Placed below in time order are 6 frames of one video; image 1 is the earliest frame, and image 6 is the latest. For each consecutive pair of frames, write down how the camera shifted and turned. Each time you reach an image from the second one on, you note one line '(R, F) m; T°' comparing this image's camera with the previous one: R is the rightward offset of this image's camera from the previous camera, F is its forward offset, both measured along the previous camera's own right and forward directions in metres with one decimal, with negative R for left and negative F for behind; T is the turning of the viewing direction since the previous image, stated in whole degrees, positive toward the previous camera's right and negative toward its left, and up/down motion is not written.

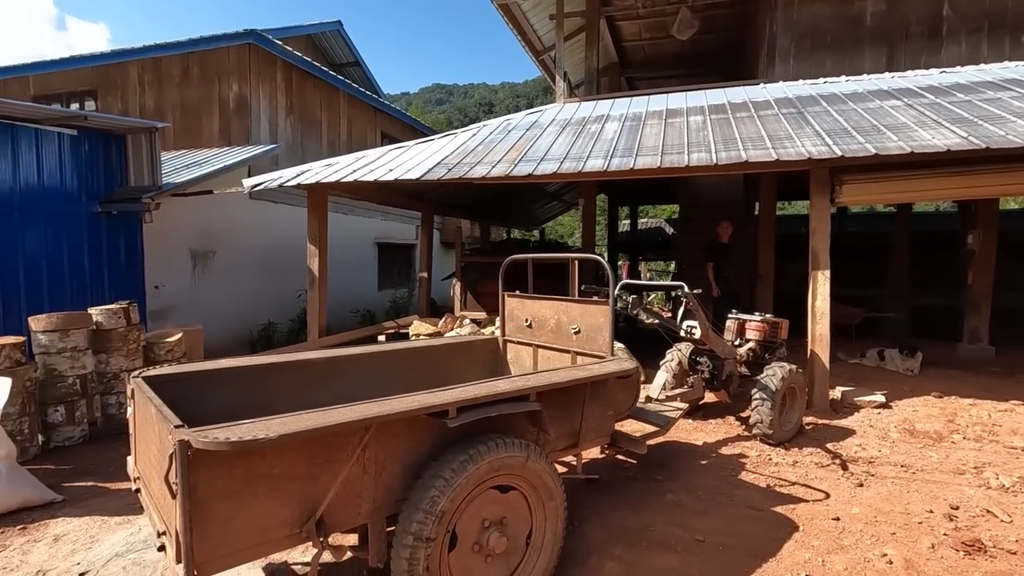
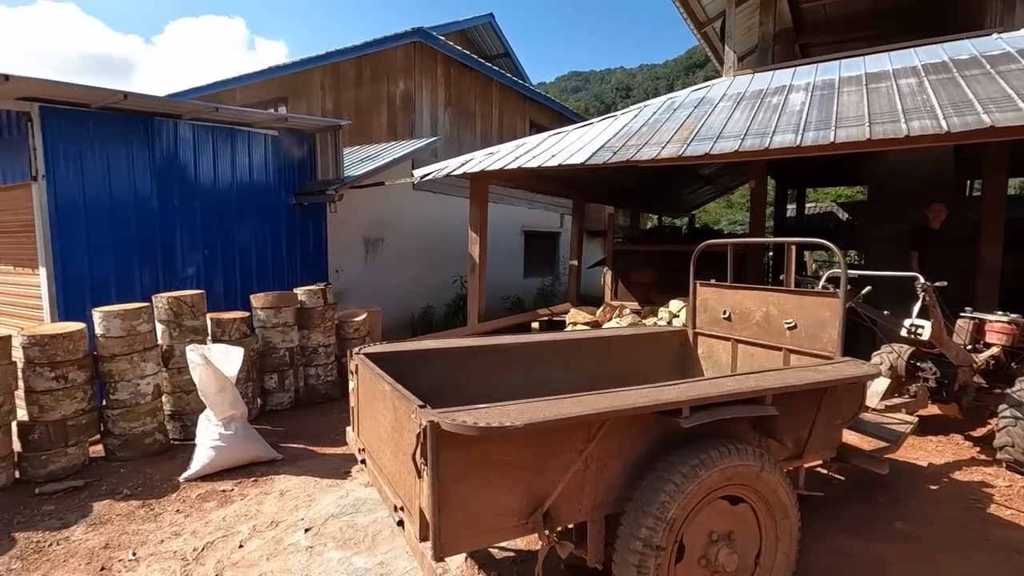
(-0.4, +0.1) m; -14°
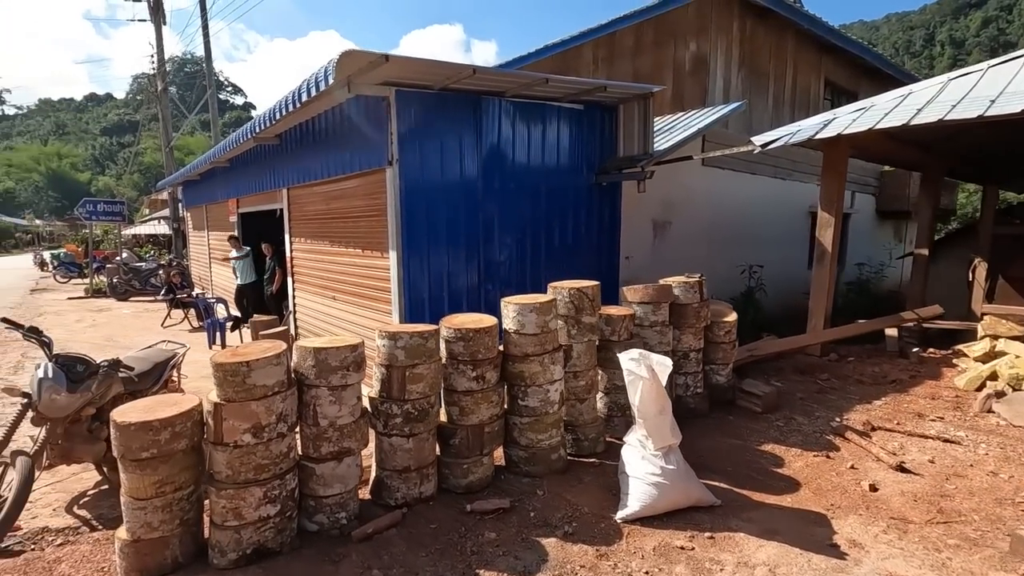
(-1.7, +0.7) m; -21°
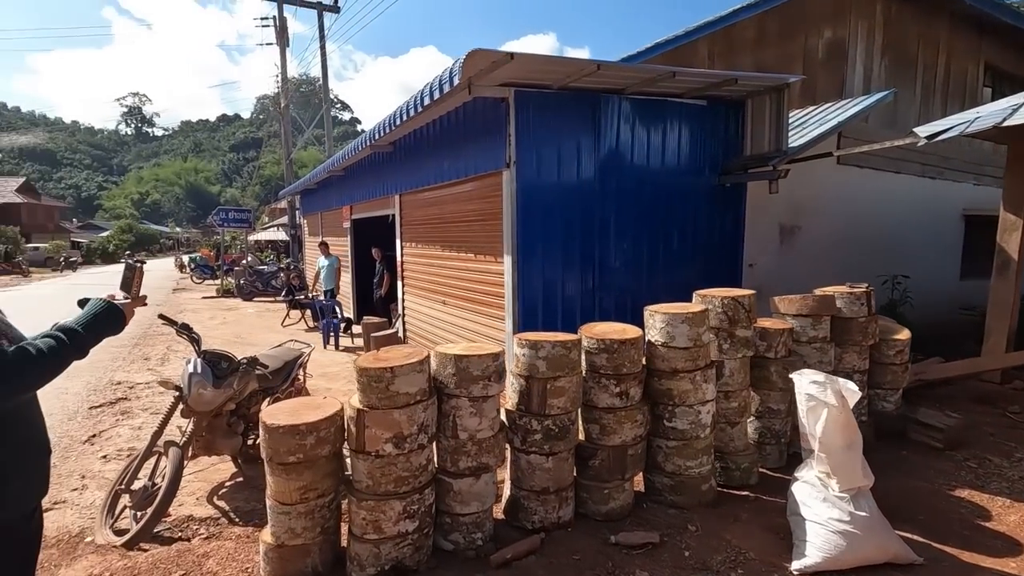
(-0.3, +0.2) m; -9°
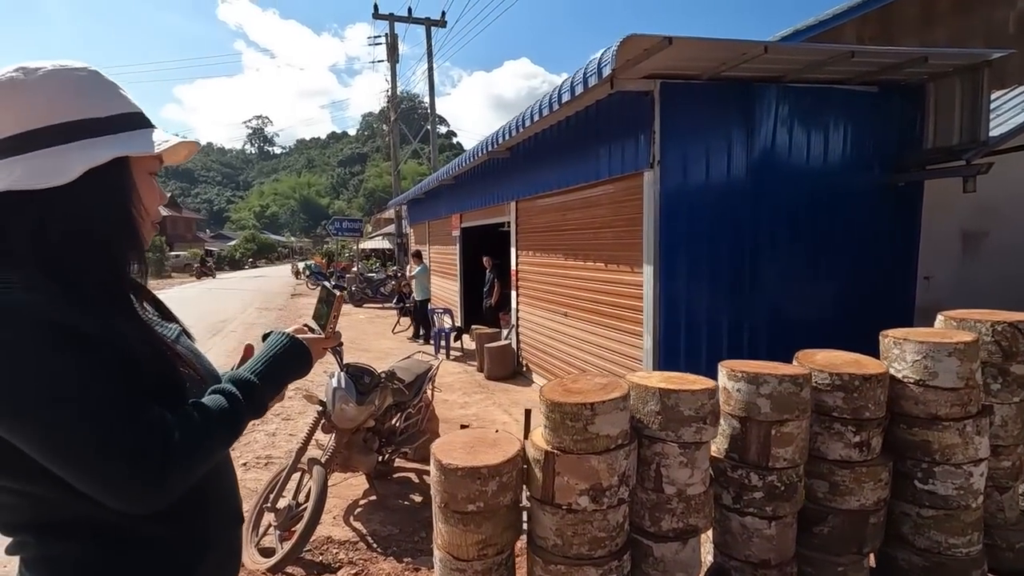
(-0.5, +0.4) m; -9°
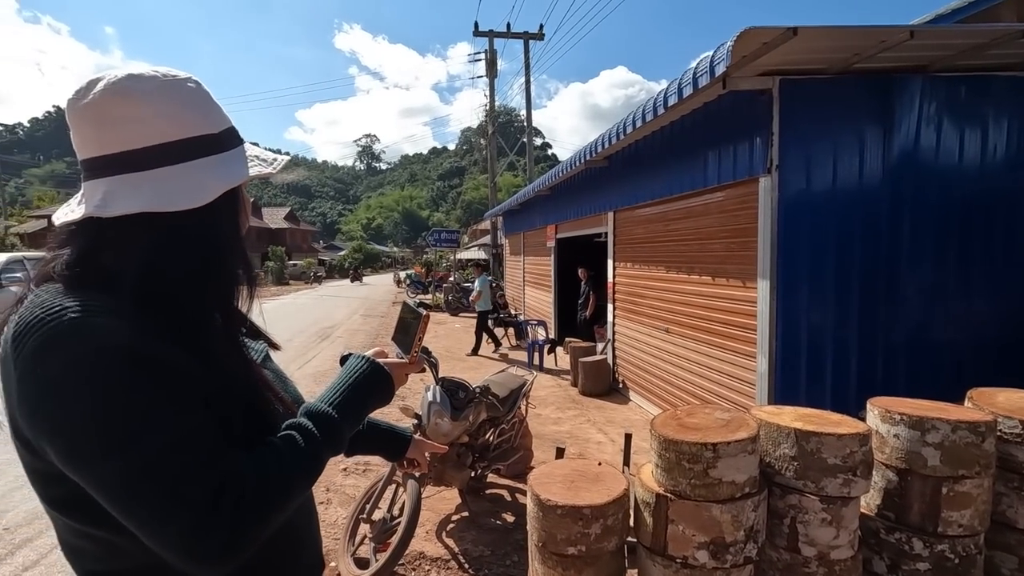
(0.0, +0.2) m; -10°
